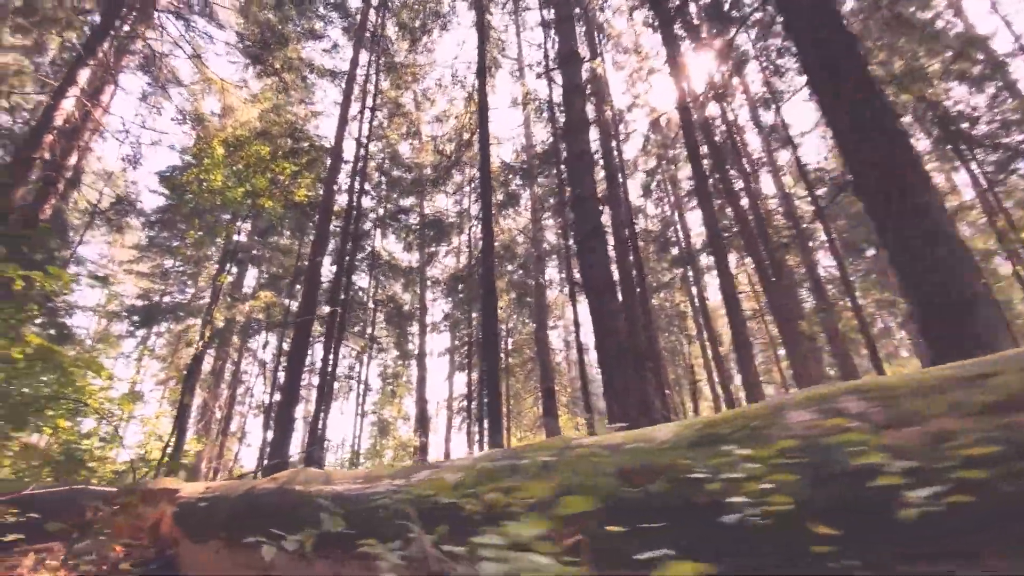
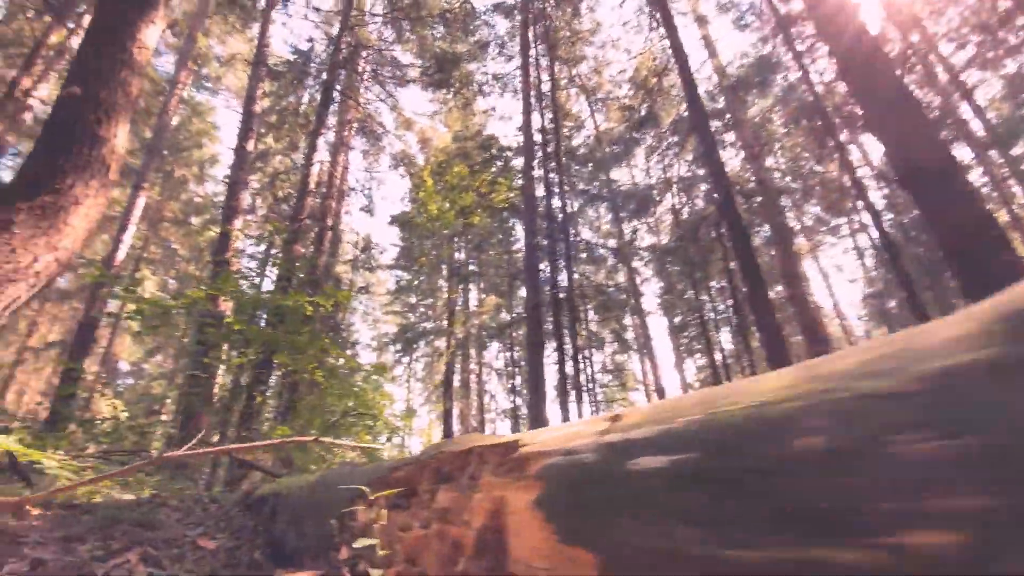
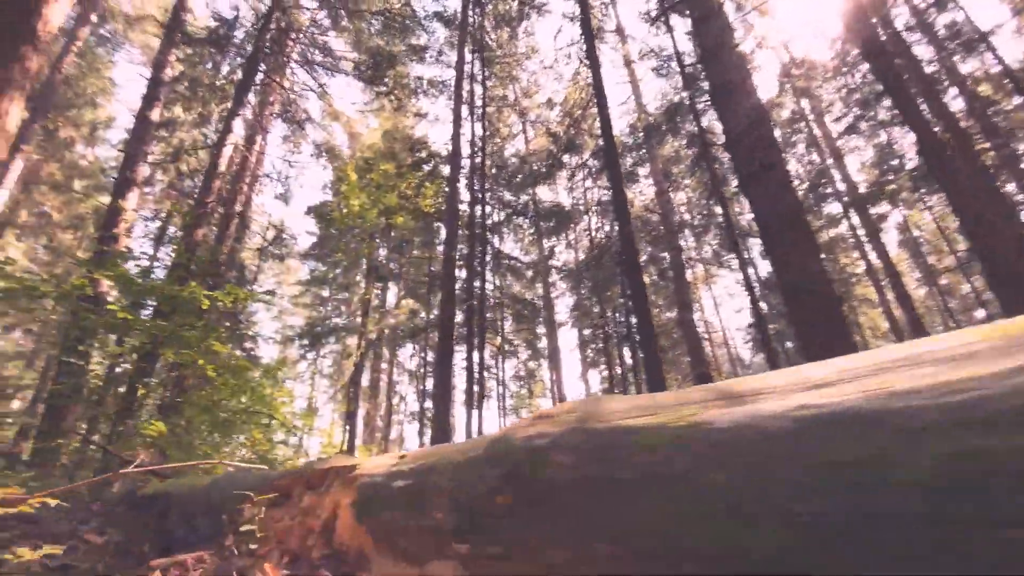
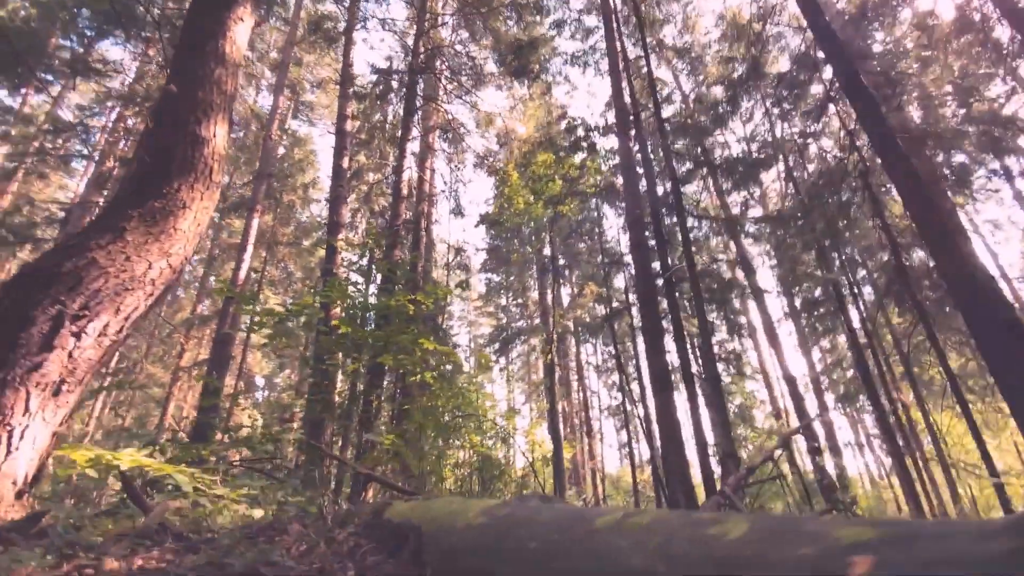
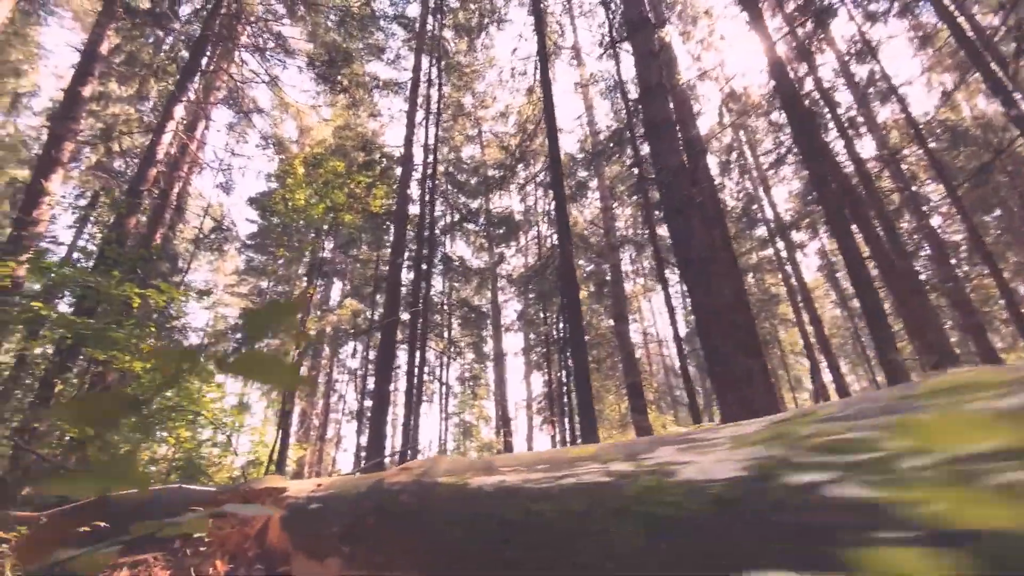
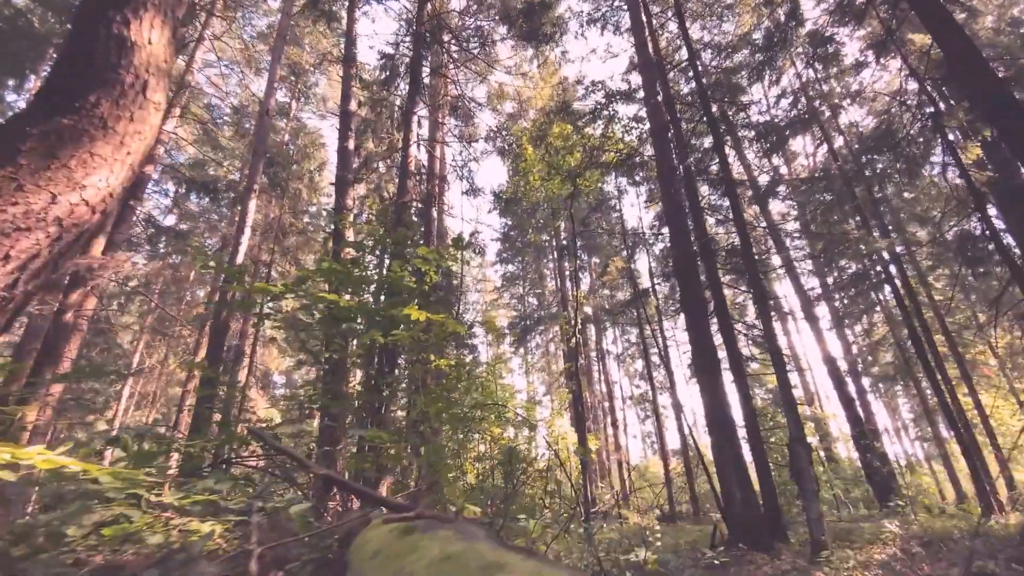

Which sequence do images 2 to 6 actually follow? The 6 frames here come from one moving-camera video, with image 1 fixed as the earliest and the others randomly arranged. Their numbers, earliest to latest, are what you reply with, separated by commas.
5, 3, 2, 4, 6
